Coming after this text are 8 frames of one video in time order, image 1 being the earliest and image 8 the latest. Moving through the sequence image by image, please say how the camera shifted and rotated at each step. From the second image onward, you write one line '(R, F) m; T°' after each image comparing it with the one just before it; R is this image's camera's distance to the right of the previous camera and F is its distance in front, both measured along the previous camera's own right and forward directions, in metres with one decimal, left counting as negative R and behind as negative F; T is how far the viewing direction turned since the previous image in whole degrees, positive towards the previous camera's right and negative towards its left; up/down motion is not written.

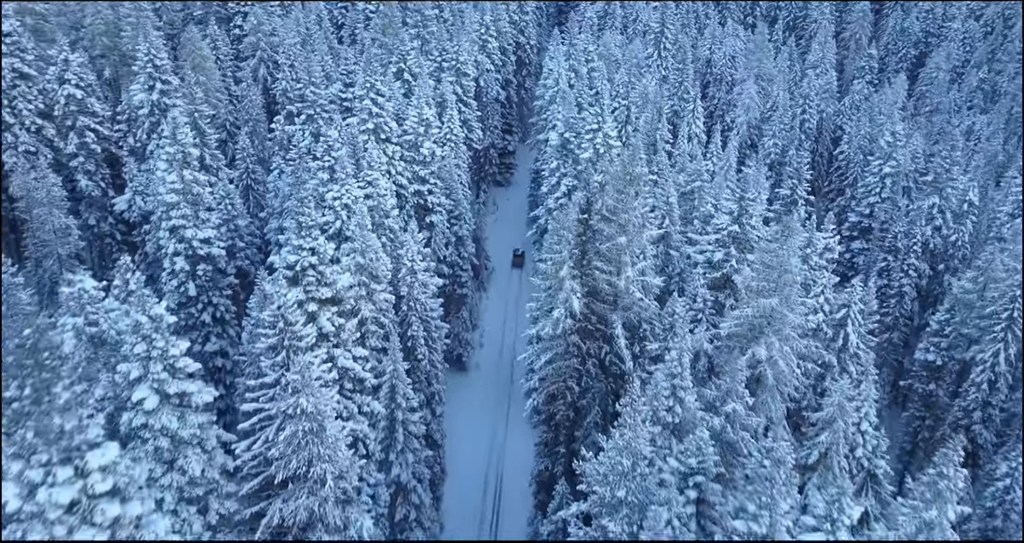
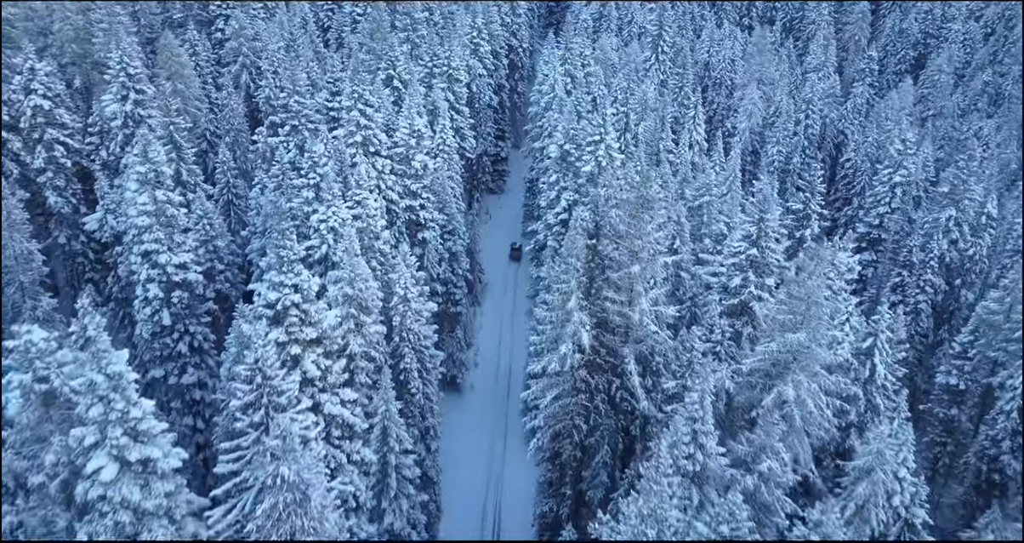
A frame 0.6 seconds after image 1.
(-0.4, +2.3) m; +1°
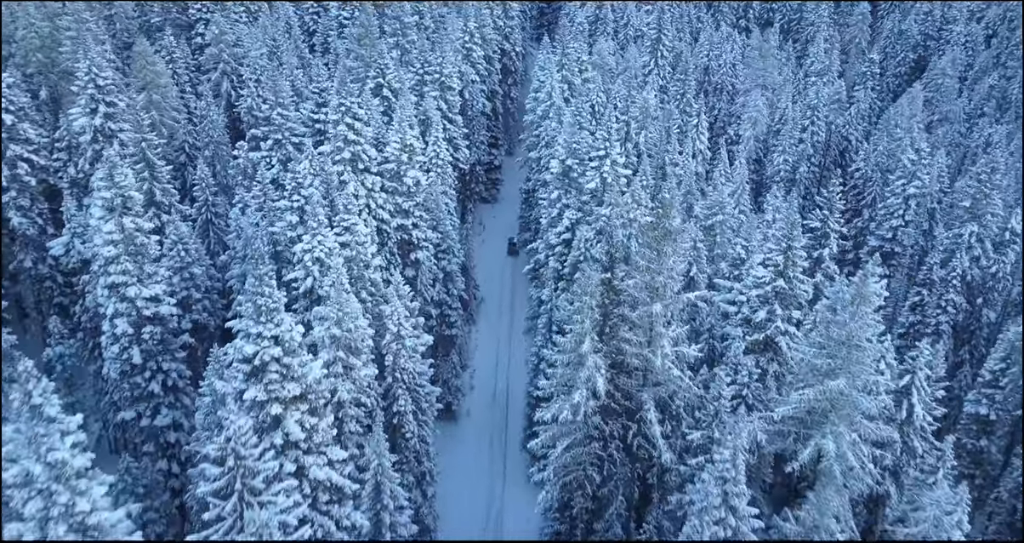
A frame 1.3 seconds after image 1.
(-0.5, +2.5) m; +1°
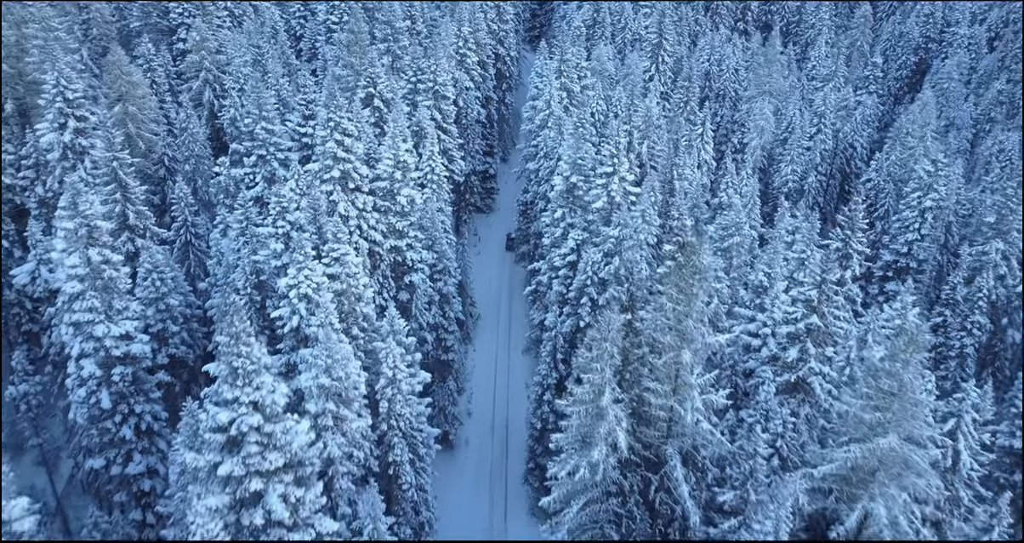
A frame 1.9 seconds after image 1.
(-0.5, +2.4) m; +1°
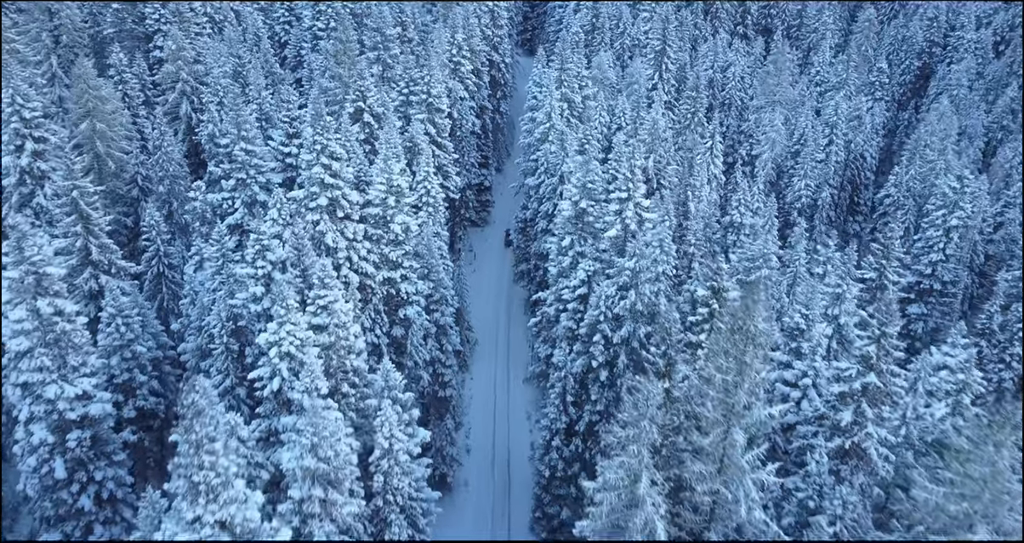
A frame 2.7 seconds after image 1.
(-0.7, +3.0) m; +1°
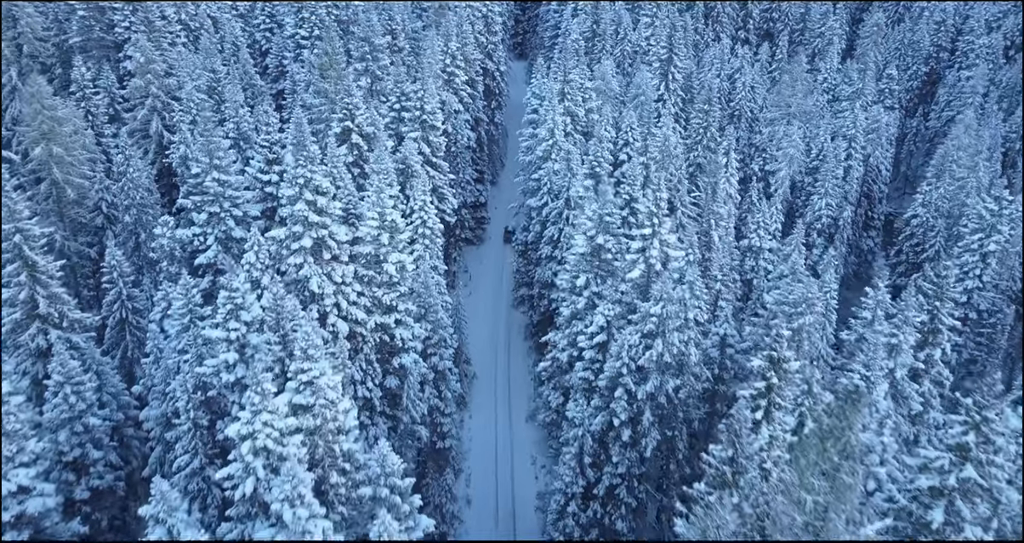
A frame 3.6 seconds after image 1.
(-0.8, +3.6) m; +1°
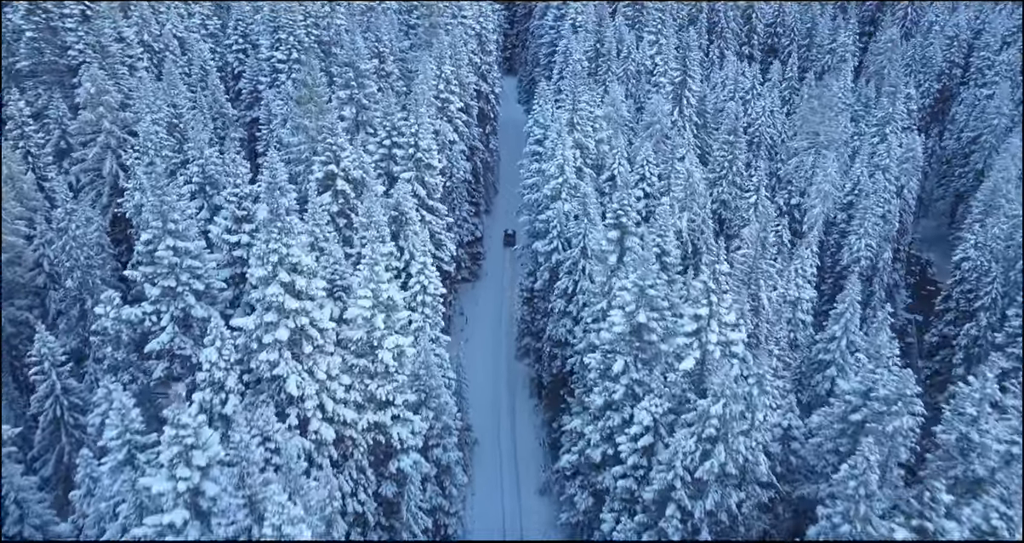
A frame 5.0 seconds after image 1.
(-1.2, +5.1) m; +1°
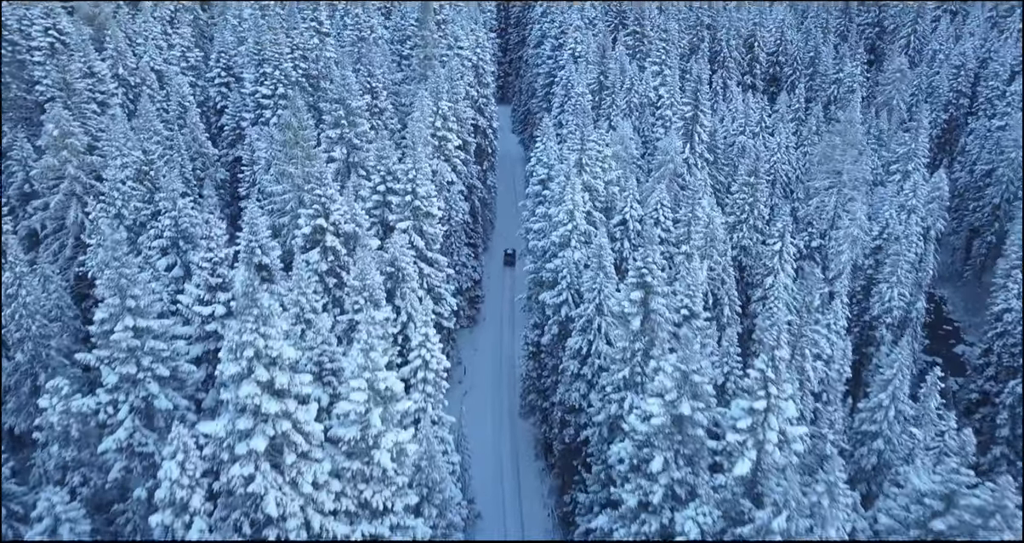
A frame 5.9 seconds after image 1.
(-0.8, +3.4) m; +1°
